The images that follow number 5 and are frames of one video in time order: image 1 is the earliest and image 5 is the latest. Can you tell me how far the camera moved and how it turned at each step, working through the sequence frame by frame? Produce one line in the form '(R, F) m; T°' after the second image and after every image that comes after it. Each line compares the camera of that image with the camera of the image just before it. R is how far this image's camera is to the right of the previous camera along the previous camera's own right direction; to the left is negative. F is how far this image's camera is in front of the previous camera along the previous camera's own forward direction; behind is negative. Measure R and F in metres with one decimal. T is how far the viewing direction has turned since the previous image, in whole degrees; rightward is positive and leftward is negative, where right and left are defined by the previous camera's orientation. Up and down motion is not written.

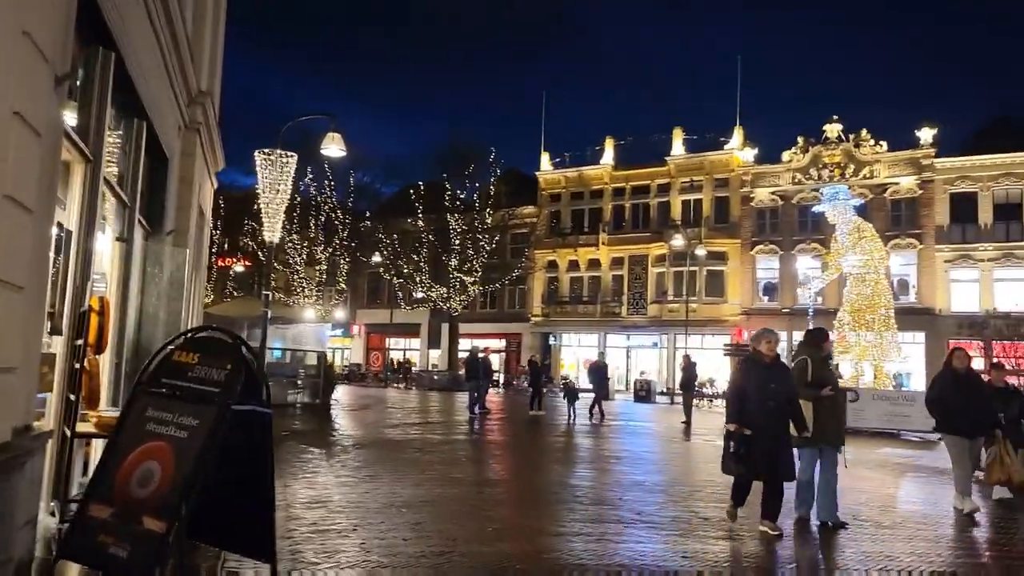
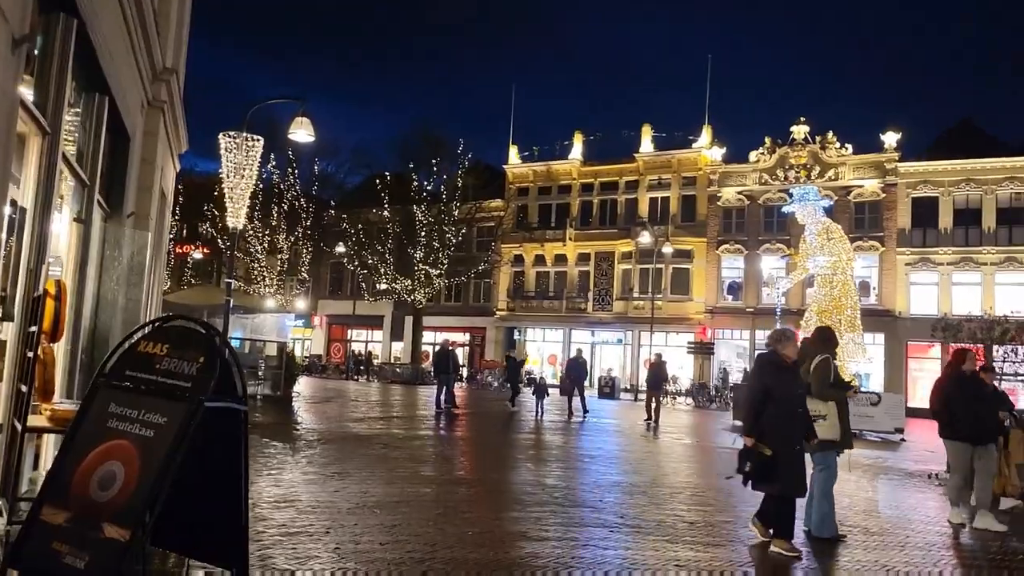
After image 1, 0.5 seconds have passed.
(-0.3, +0.4) m; +3°
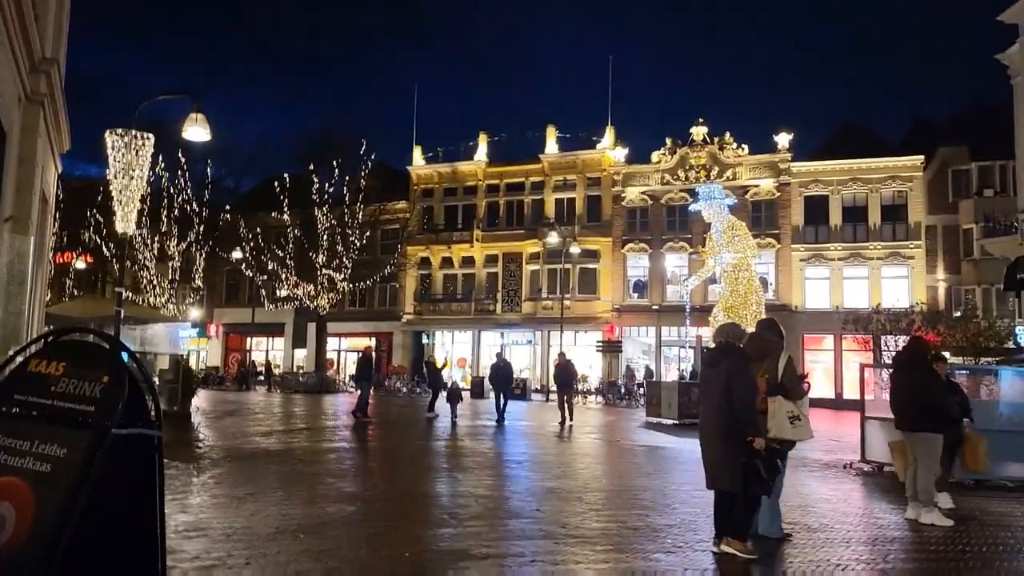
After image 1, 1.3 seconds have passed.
(-0.3, +0.5) m; +7°
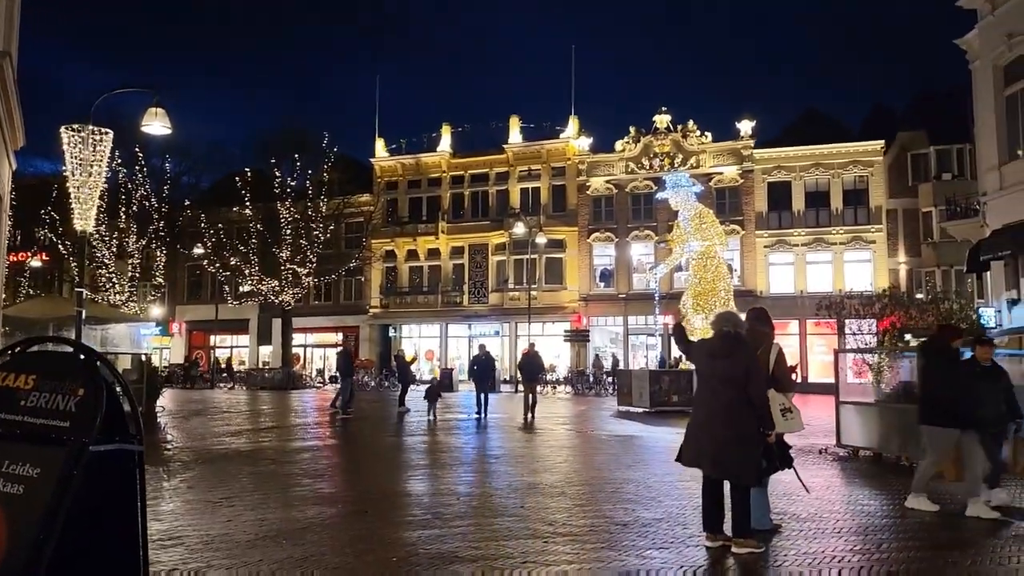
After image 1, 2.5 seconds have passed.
(-0.2, +0.2) m; +2°
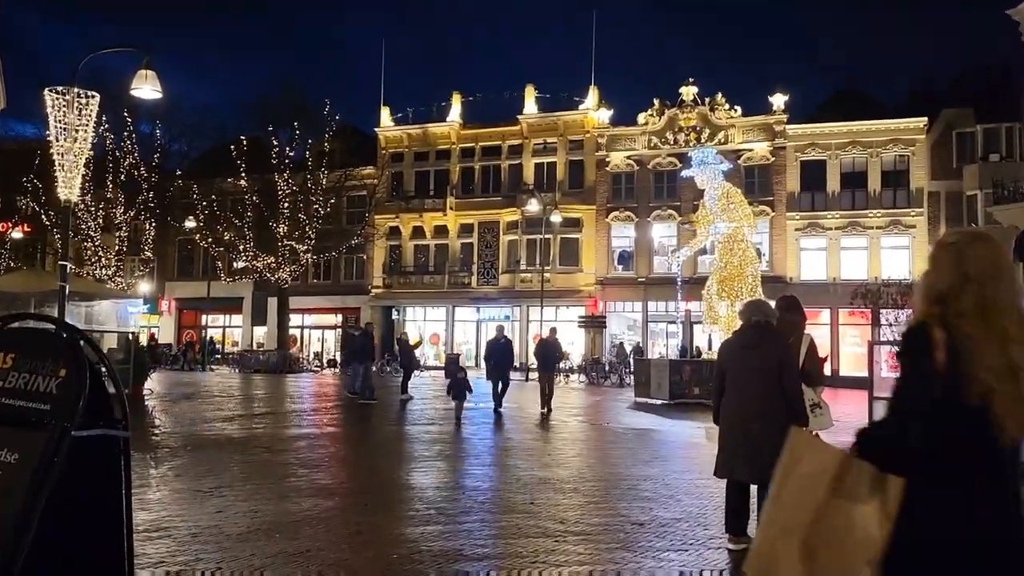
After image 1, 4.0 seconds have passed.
(-0.4, +3.5) m; 0°
